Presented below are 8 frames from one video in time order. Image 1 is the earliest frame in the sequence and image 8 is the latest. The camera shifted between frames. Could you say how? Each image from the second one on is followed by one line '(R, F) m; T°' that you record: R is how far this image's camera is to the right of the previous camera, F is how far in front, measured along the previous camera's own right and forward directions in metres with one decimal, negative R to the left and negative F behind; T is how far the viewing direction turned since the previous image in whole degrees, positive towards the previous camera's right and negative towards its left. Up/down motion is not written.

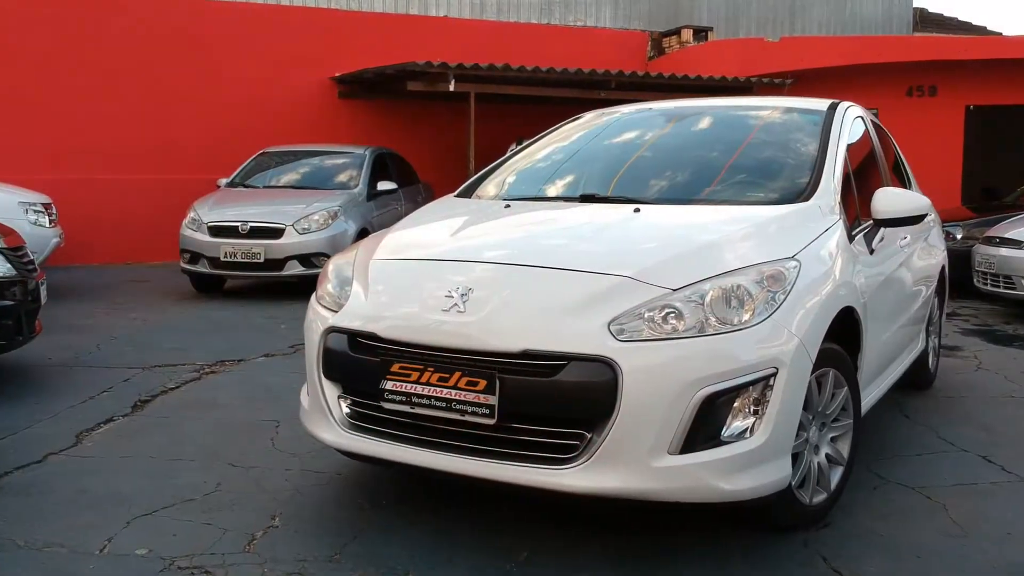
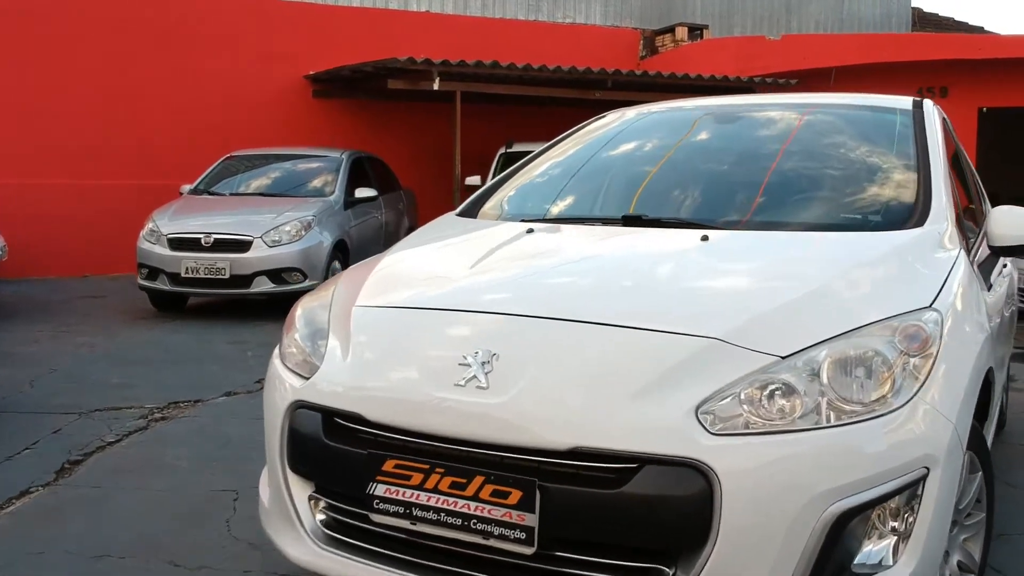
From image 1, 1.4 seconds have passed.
(-0.1, +0.7) m; +1°
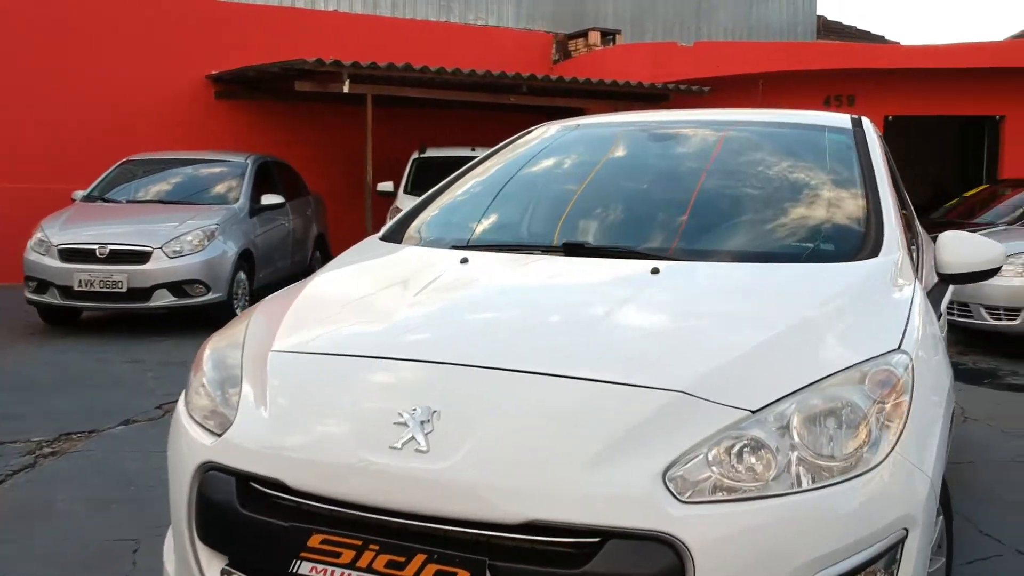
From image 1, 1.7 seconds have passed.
(-0.1, +0.2) m; +5°
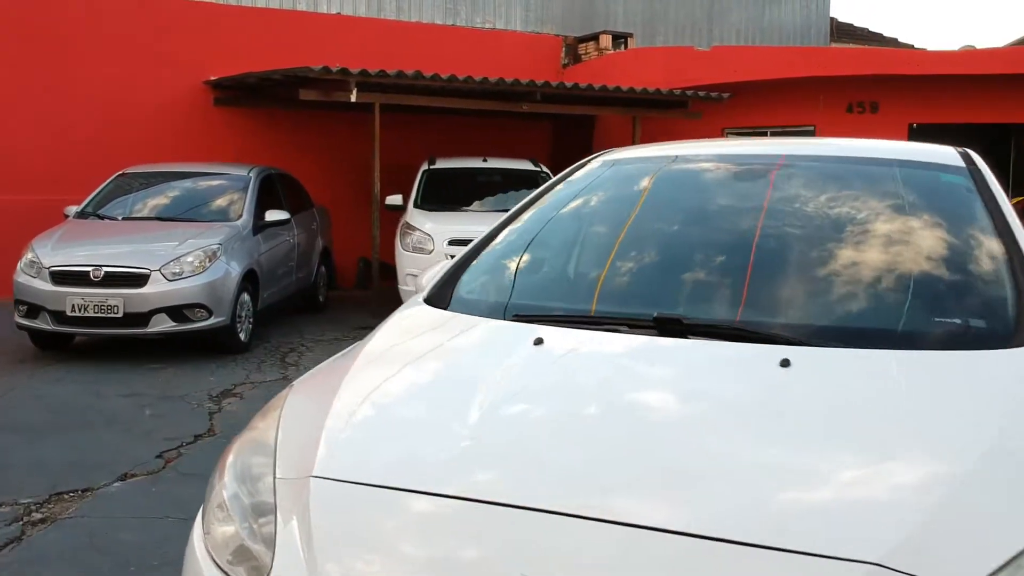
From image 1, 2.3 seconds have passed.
(-0.2, +0.4) m; 0°
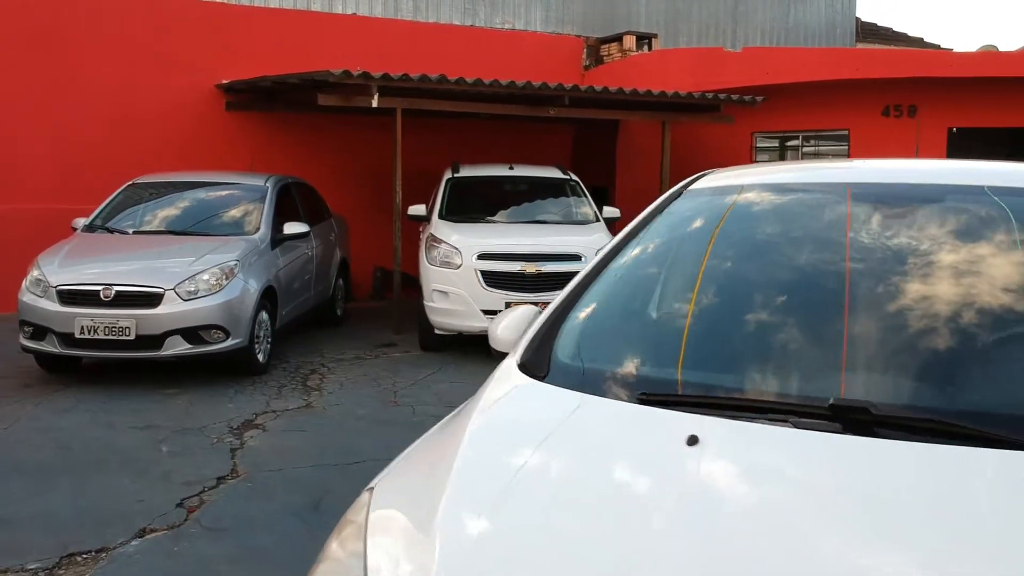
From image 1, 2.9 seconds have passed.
(-0.2, +0.4) m; 0°
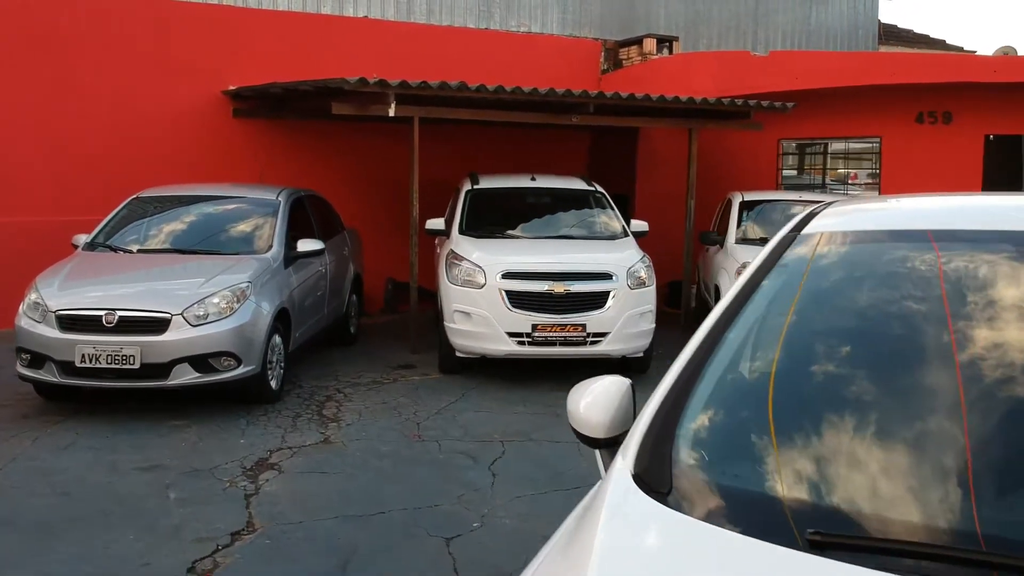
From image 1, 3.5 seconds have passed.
(-0.2, +0.4) m; 0°
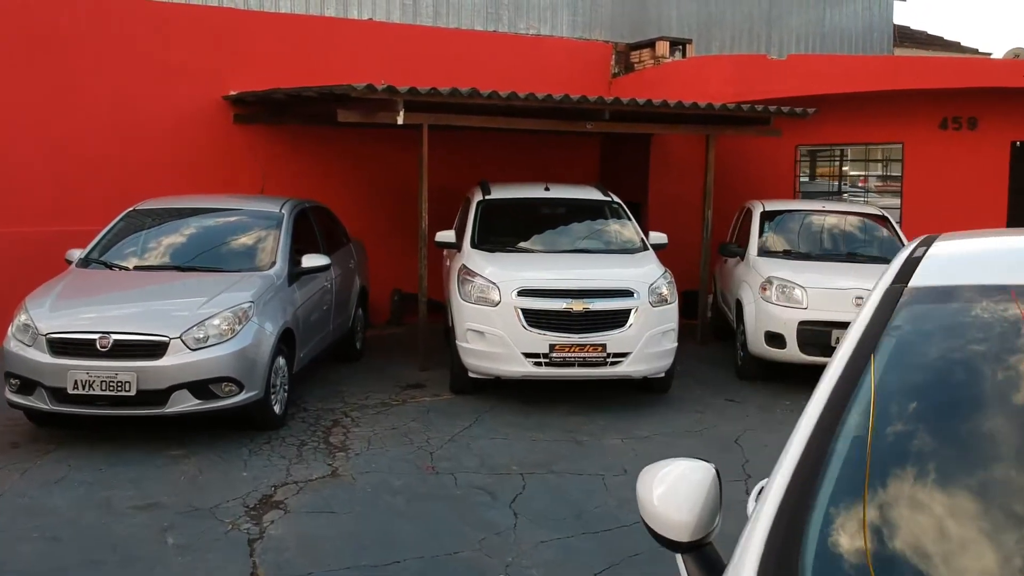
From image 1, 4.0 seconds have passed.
(-0.1, +0.3) m; 0°
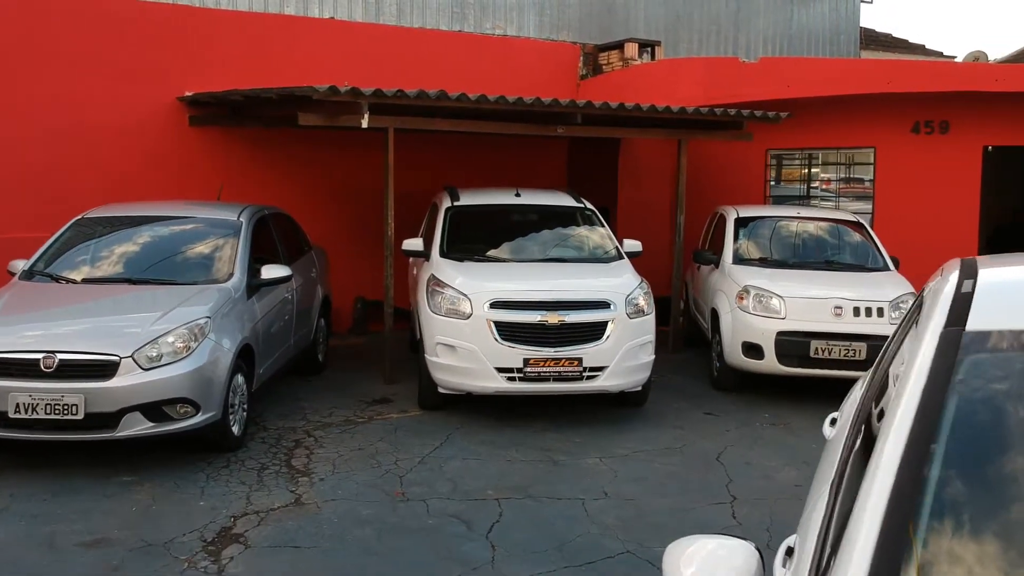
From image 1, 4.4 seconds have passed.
(-0.1, +0.3) m; +2°
